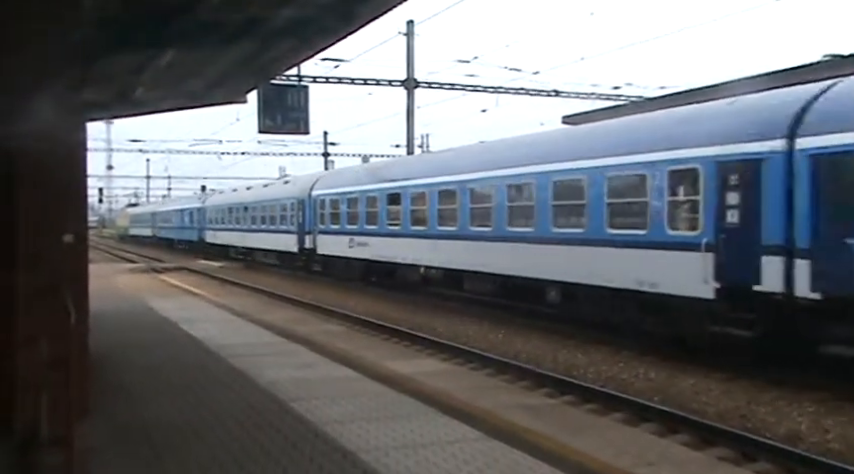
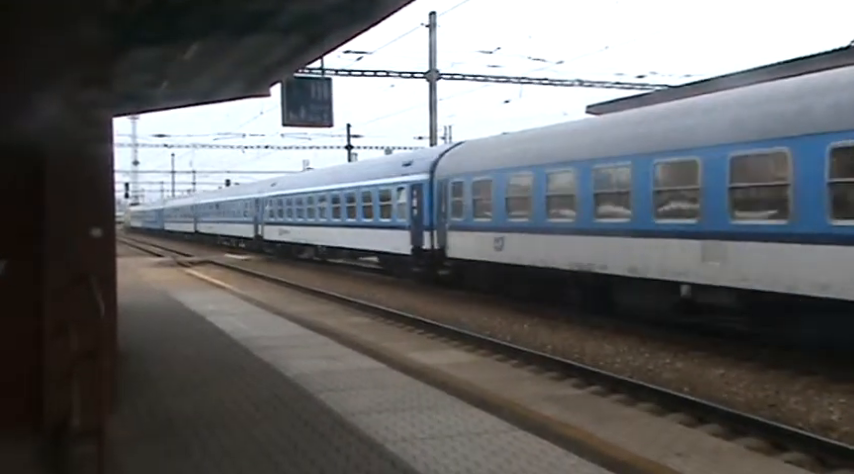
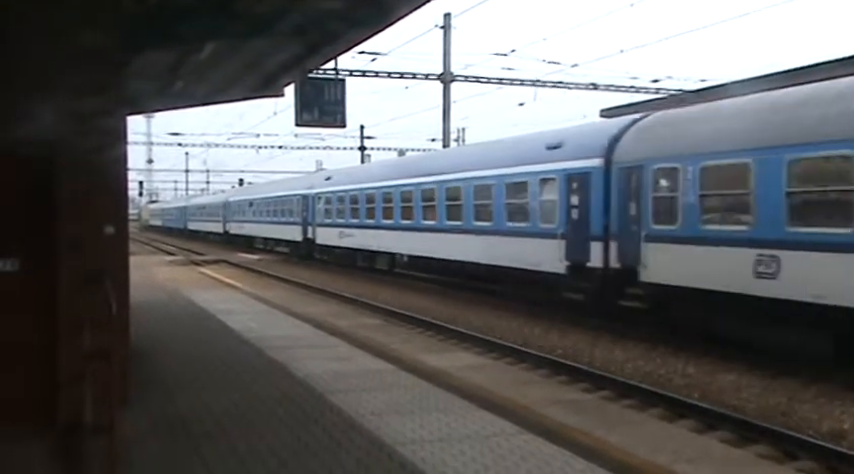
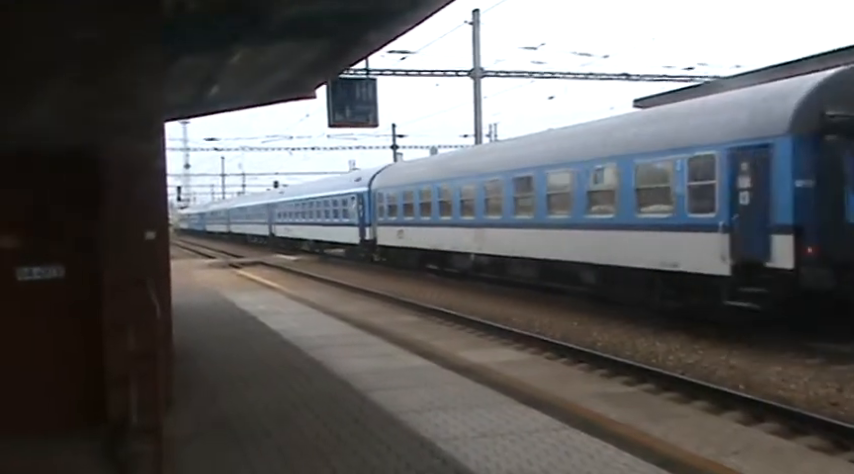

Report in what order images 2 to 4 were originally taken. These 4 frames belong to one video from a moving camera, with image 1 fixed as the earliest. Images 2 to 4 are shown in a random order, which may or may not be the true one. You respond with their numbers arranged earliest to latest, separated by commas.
3, 2, 4
